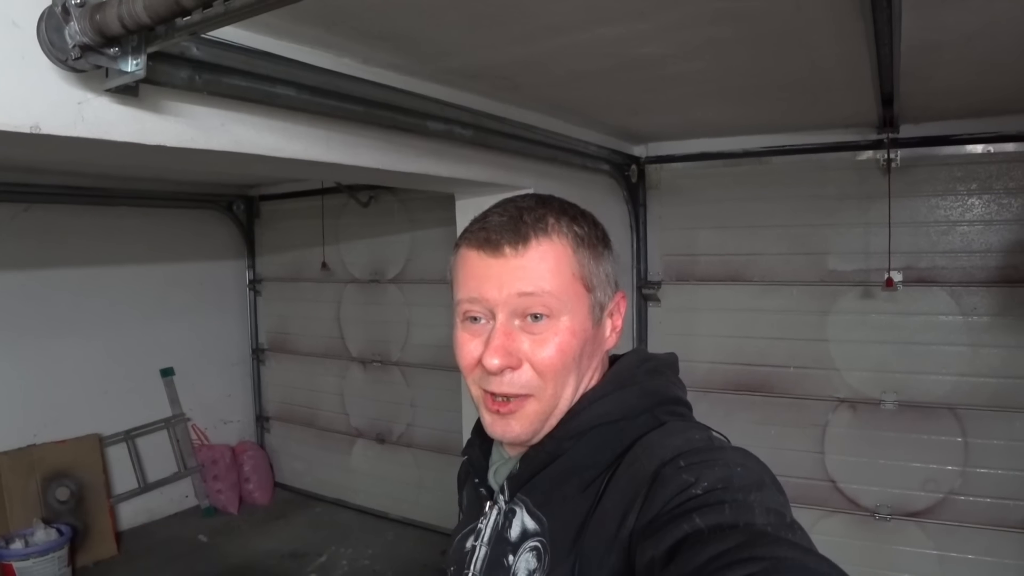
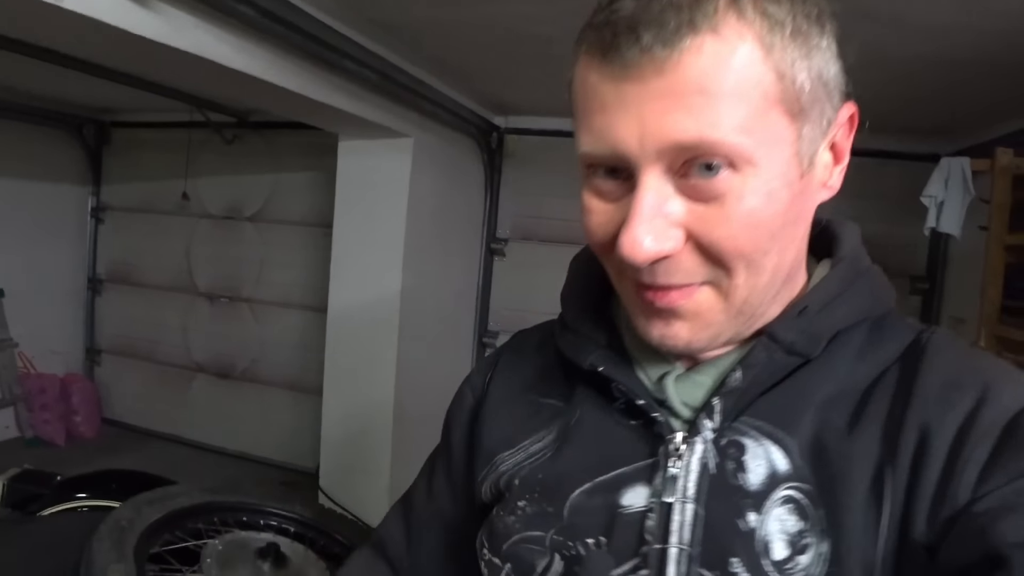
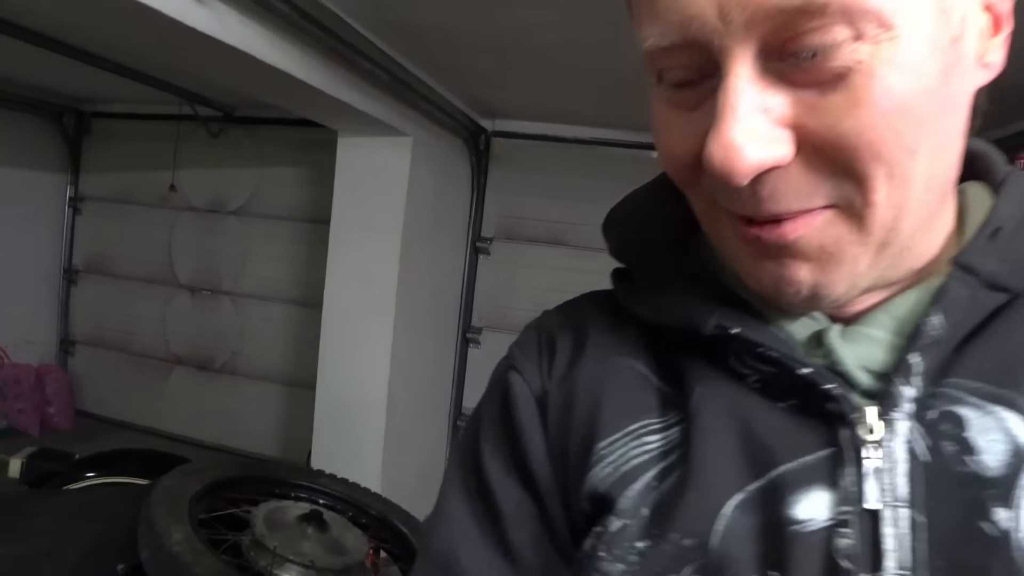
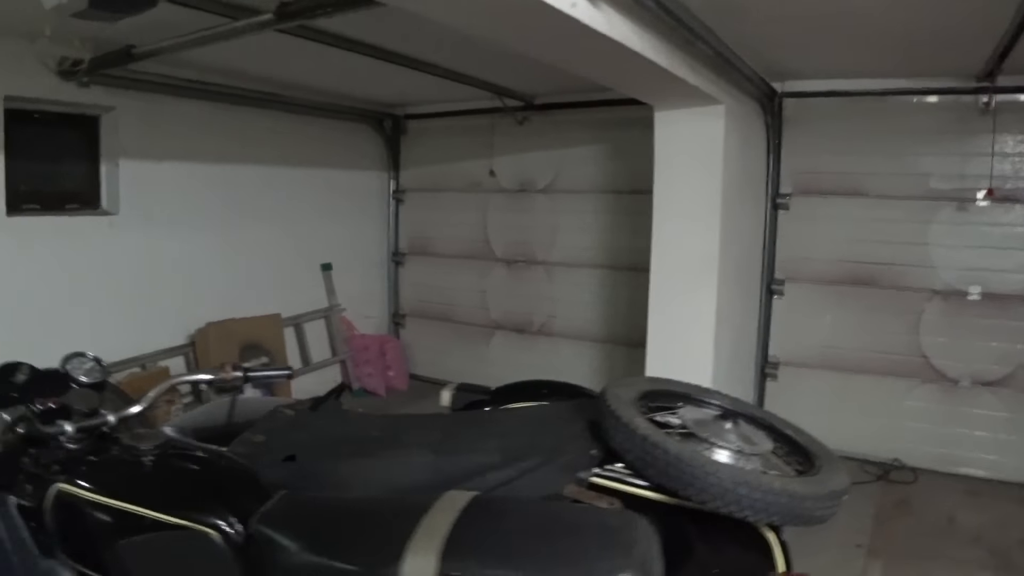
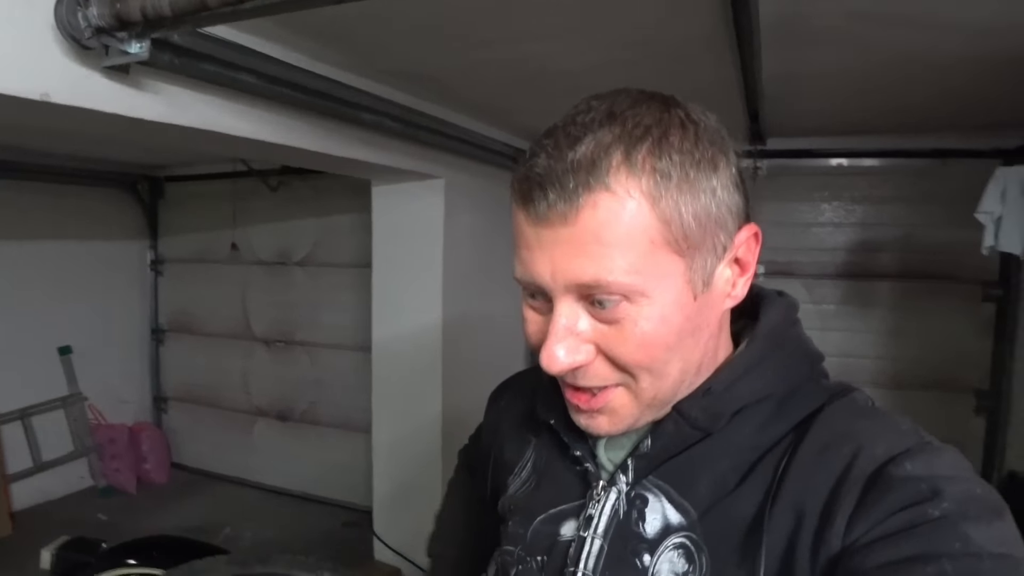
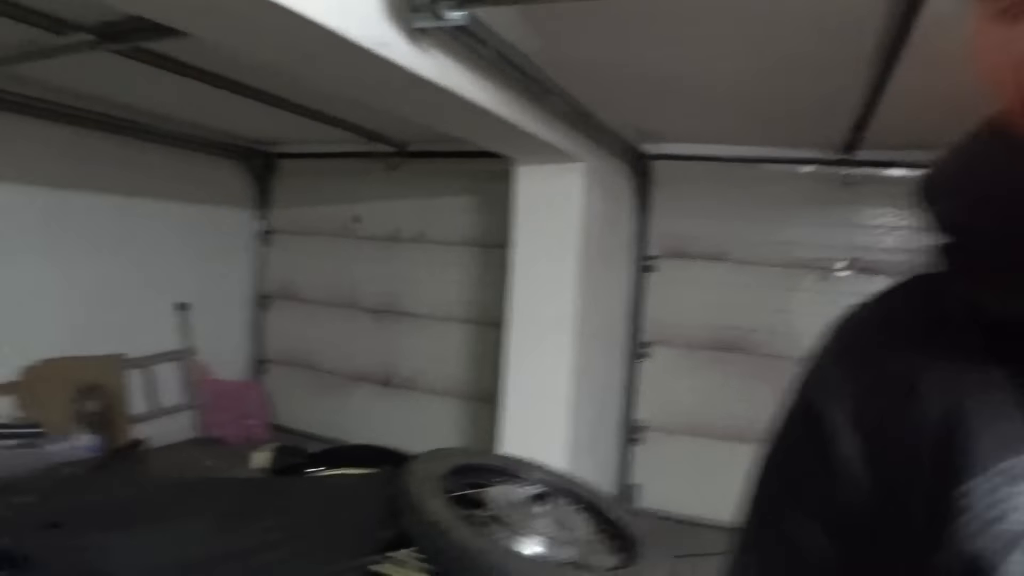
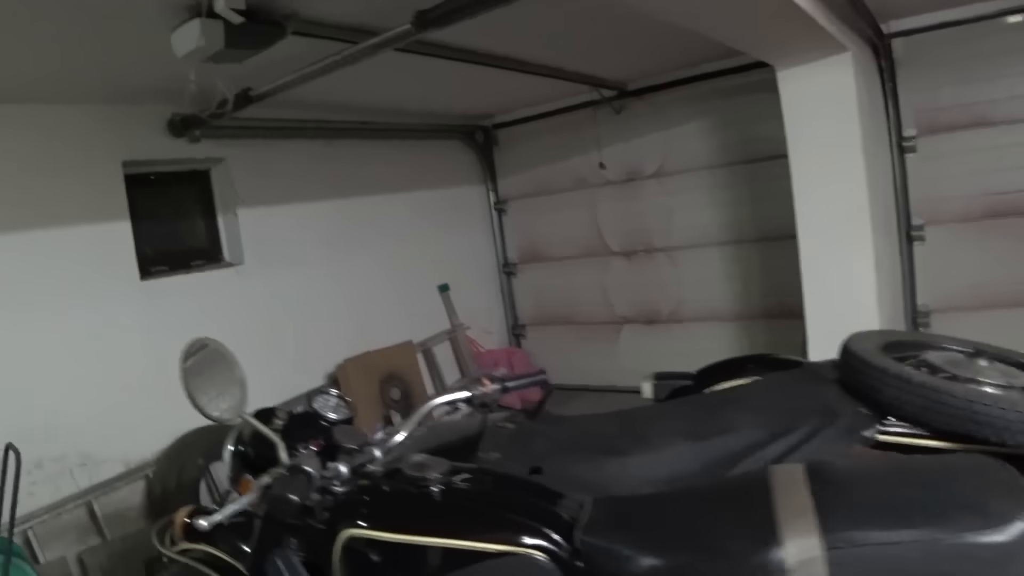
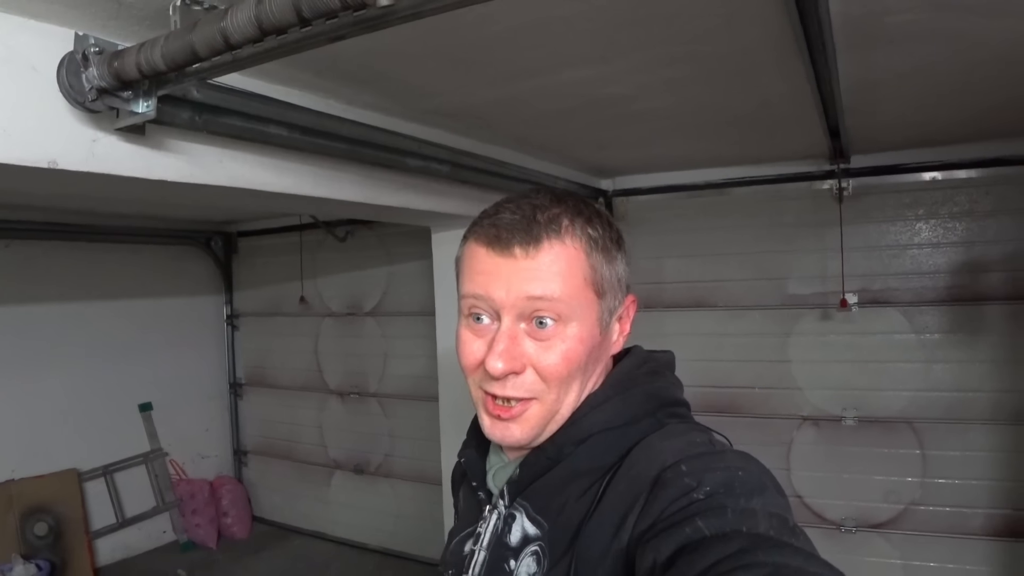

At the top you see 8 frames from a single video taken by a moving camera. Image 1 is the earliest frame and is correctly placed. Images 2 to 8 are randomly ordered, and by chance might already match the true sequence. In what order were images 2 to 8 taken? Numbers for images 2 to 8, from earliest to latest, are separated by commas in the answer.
8, 5, 2, 3, 6, 4, 7
